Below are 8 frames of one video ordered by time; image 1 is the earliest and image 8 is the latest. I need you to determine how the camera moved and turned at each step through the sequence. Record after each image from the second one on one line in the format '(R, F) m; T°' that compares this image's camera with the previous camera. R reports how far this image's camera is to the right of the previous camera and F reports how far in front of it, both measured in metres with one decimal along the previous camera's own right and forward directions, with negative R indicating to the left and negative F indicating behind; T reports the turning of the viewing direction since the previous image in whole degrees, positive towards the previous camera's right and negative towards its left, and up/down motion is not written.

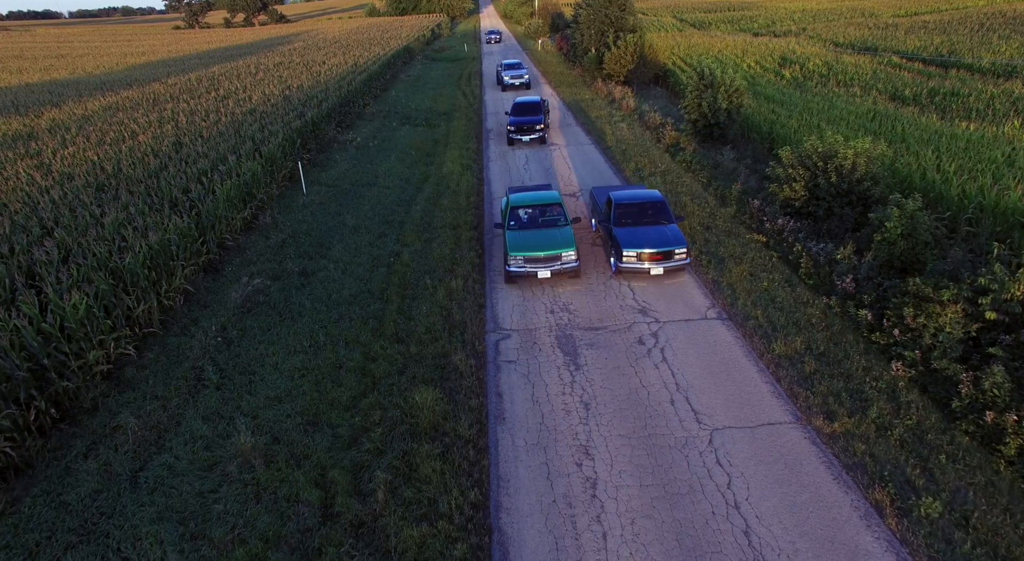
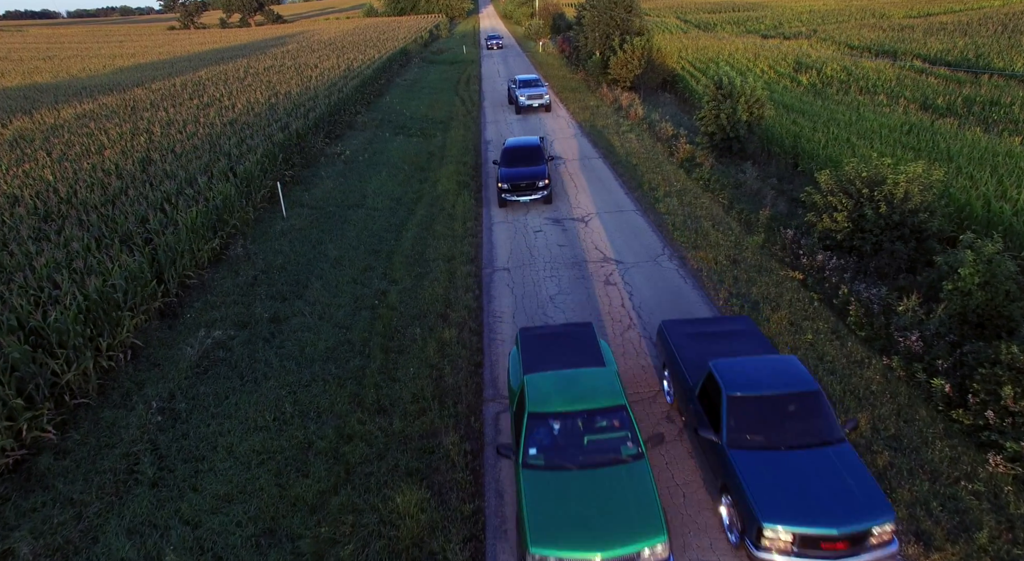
(0.0, +1.4) m; 0°
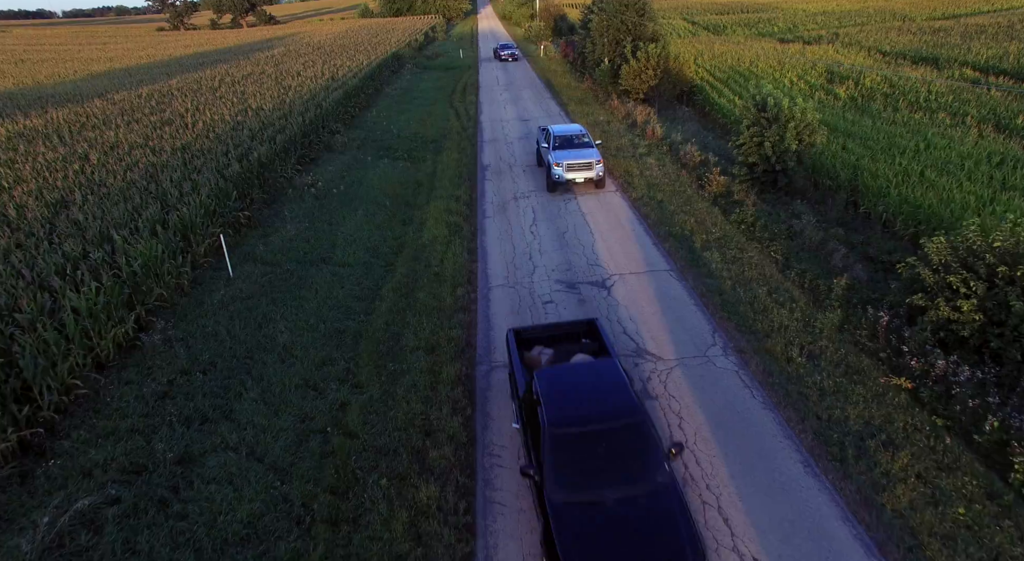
(-0.1, +2.6) m; 0°
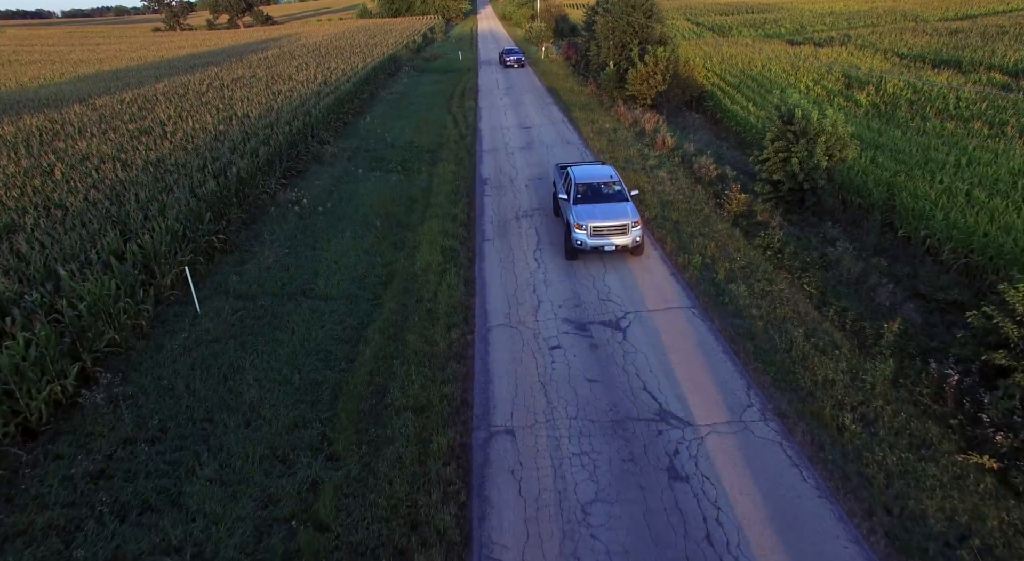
(0.0, +1.2) m; 0°
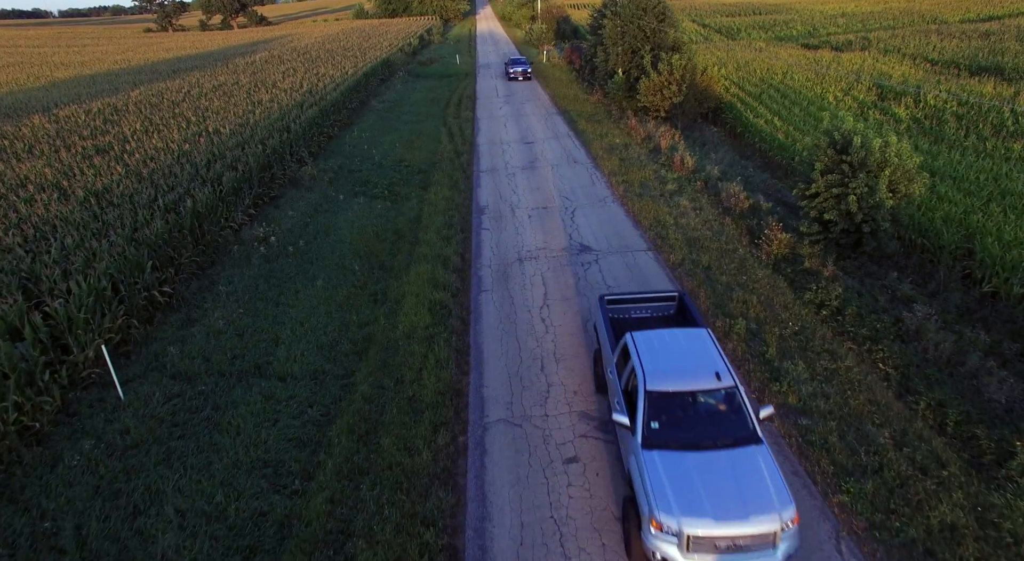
(0.0, +1.9) m; 0°
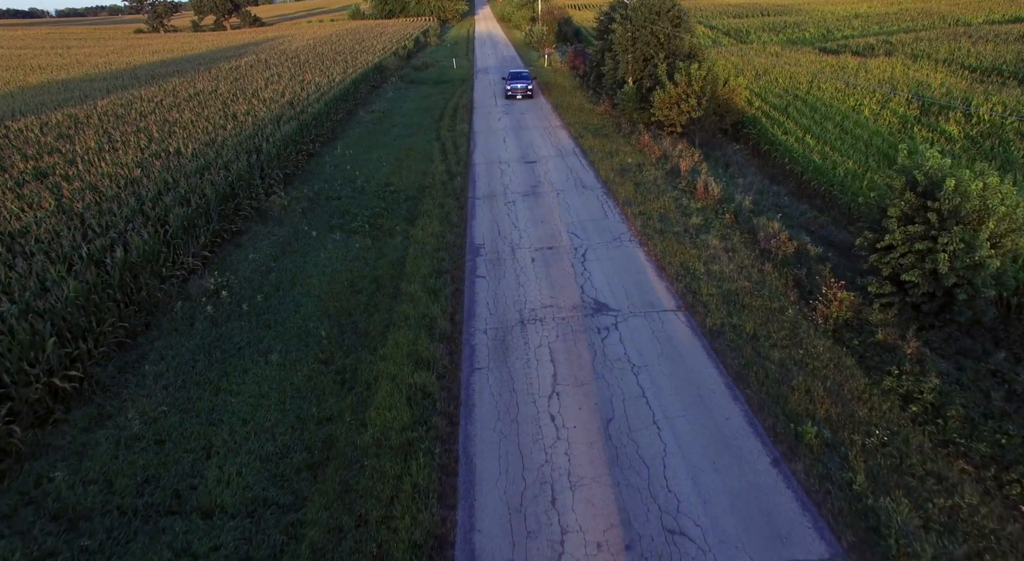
(0.0, +2.0) m; 0°
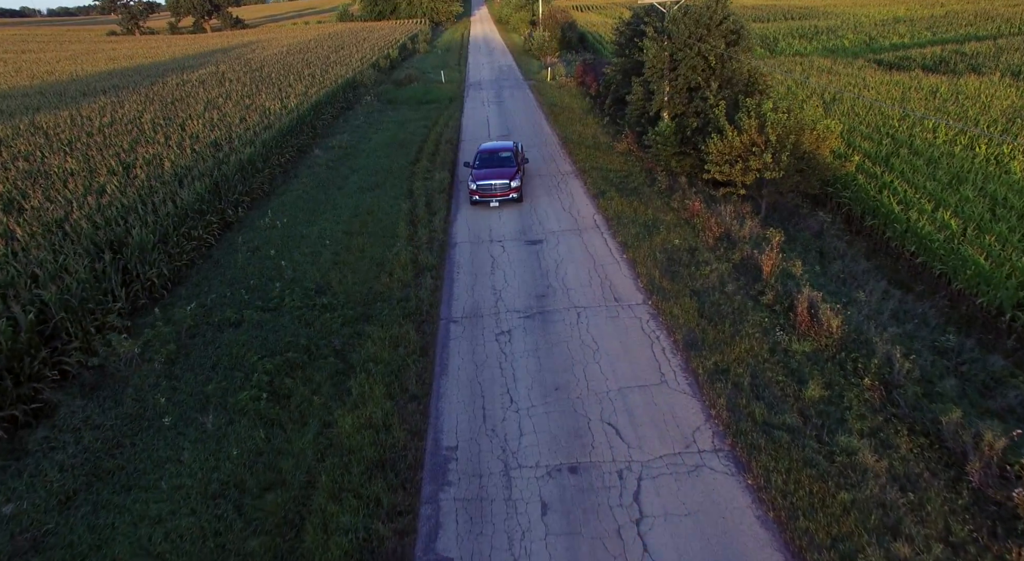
(+0.1, +5.3) m; 0°
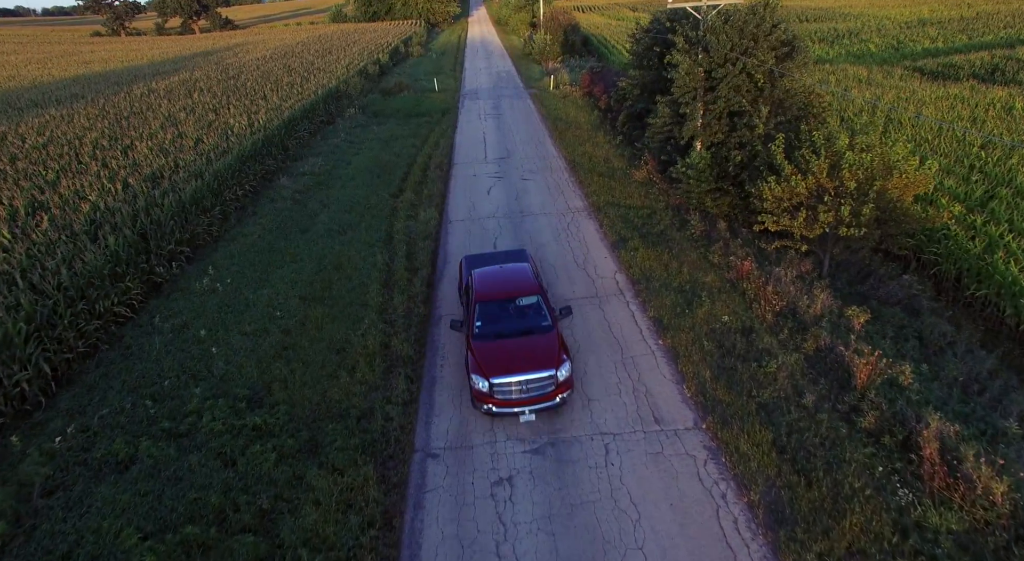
(0.0, +2.8) m; 0°
